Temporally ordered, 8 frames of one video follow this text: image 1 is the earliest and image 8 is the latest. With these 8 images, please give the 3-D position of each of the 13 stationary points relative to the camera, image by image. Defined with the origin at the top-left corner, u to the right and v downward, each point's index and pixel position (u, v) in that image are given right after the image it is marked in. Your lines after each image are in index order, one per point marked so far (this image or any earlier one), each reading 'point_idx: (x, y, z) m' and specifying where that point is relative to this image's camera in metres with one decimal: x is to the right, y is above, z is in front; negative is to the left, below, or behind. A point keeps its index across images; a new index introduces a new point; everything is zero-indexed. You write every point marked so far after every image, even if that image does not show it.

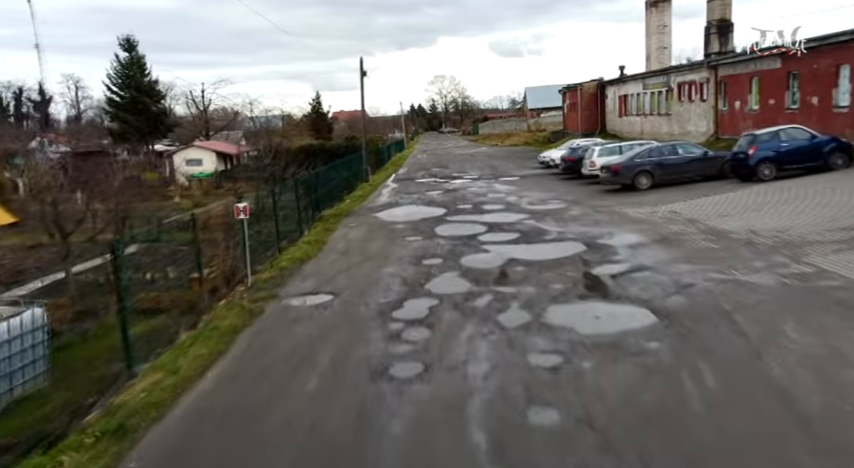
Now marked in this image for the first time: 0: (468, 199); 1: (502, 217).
0: (+1.4, +1.1, +19.6) m
1: (+2.0, +0.4, +15.6) m
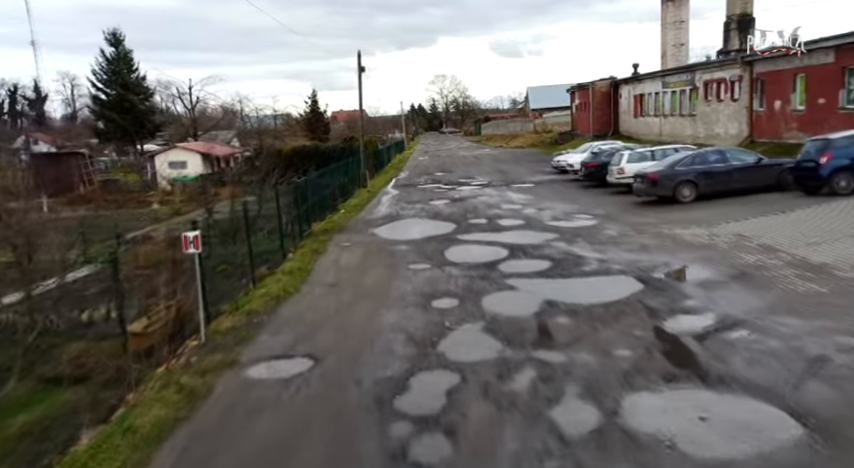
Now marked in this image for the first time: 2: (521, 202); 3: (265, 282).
0: (+1.5, +0.6, +17.1) m
1: (+2.2, -0.1, +13.1) m
2: (+2.9, +1.0, +18.3) m
3: (-2.9, -0.9, +10.6) m
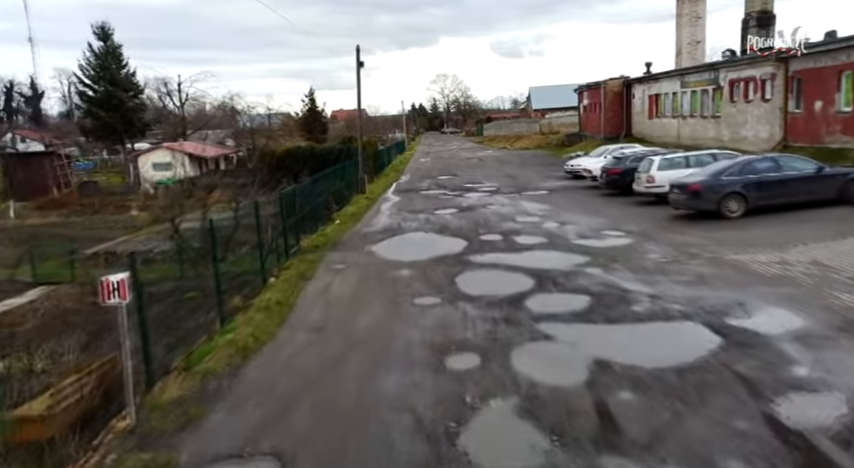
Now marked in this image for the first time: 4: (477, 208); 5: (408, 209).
0: (+1.7, +0.2, +15.0) m
1: (+2.3, -0.5, +11.1) m
2: (+3.0, +0.6, +16.3) m
3: (-2.8, -1.2, +8.5) m
4: (+1.5, +0.8, +18.2) m
5: (-0.6, +0.8, +18.9) m
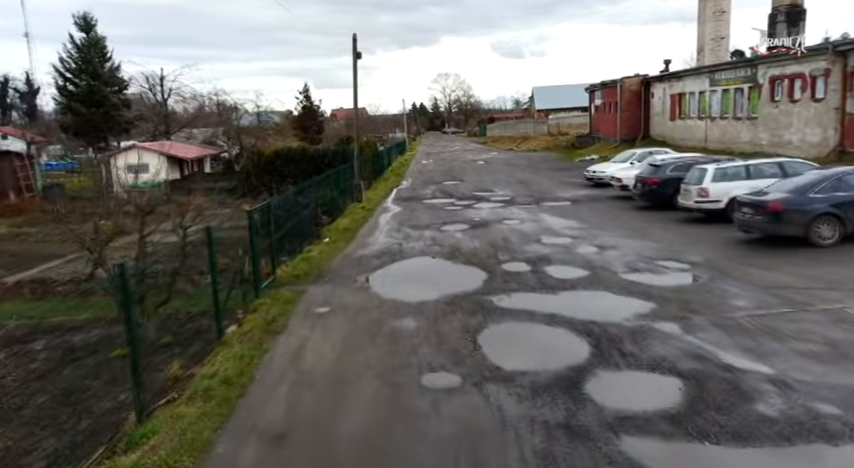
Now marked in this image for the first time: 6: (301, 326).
0: (+1.8, -0.3, +12.3) m
1: (+2.4, -1.0, +8.3) m
2: (+3.2, 0.0, +13.5) m
3: (-2.6, -1.7, +5.8) m
4: (+1.7, +0.3, +15.4) m
5: (-0.4, +0.3, +16.1) m
6: (-1.7, -1.2, +8.2) m
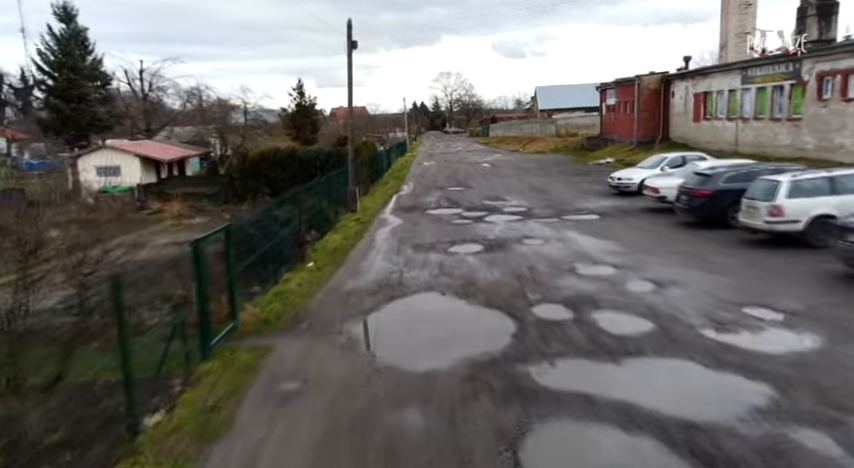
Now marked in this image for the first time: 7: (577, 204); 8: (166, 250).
0: (+1.9, -0.8, +9.7) m
1: (+2.6, -1.5, +5.7) m
2: (+3.3, -0.5, +10.9) m
3: (-2.5, -2.2, +3.2) m
4: (+1.8, -0.2, +12.8) m
5: (-0.3, -0.2, +13.5) m
6: (-1.6, -1.7, +5.6) m
7: (+4.6, +0.9, +18.4) m
8: (-6.8, -0.5, +15.7) m
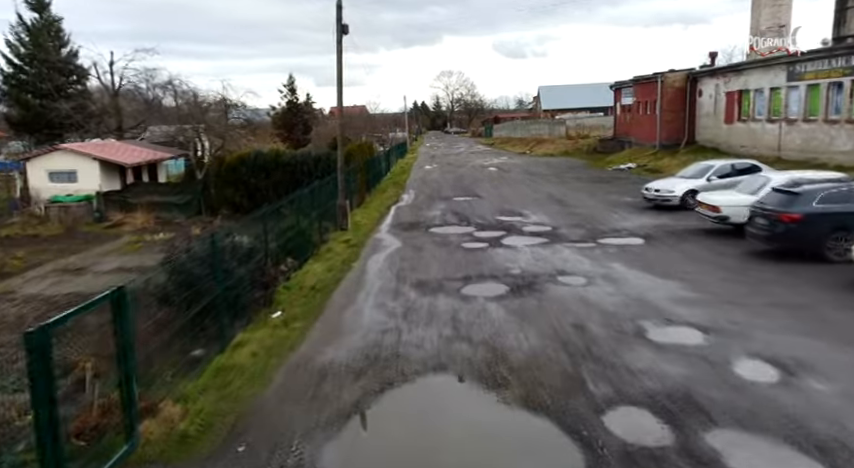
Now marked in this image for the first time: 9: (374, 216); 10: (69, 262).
0: (+2.0, -1.4, +6.6) m
1: (+2.7, -2.1, +2.7) m
2: (+3.4, -1.1, +7.9) m
3: (-2.4, -2.8, +0.1) m
4: (+1.9, -0.8, +9.8) m
5: (-0.2, -0.8, +10.5) m
6: (-1.5, -2.3, +2.6) m
7: (+4.7, +0.3, +15.3) m
8: (-6.7, -1.0, +12.7) m
9: (-1.6, +0.6, +17.7) m
10: (-8.7, -0.7, +14.6) m
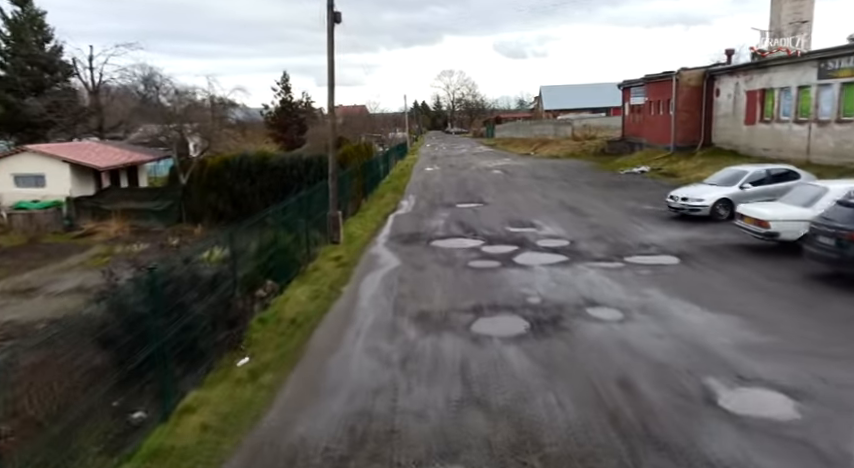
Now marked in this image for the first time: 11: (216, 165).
0: (+2.1, -1.7, +4.9) m
1: (+2.7, -2.4, +0.9) m
2: (+3.5, -1.4, +6.2) m
3: (-2.4, -3.1, -1.6) m
4: (+2.0, -1.1, +8.1) m
5: (-0.1, -1.1, +8.8) m
6: (-1.5, -2.6, +0.9) m
7: (+4.8, 0.0, +13.6) m
8: (-6.7, -1.3, +11.0) m
9: (-1.5, +0.2, +16.0) m
10: (-8.7, -1.0, +12.8) m
11: (-6.8, +2.2, +19.4) m
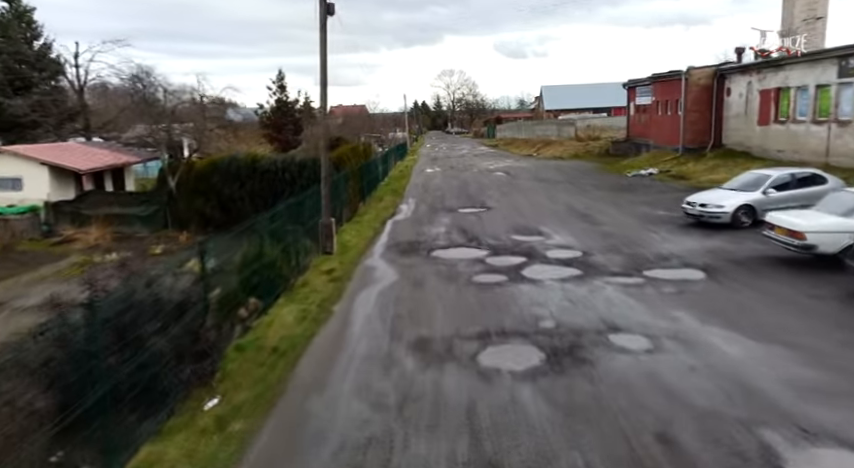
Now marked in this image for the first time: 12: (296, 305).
0: (+2.1, -1.9, +3.9) m
1: (+2.7, -2.6, -0.1) m
2: (+3.5, -1.6, +5.1) m
3: (-2.4, -3.3, -2.6) m
4: (+2.0, -1.3, +7.0) m
5: (-0.1, -1.3, +7.8) m
6: (-1.5, -2.8, -0.2) m
7: (+4.8, -0.2, +12.6) m
8: (-6.7, -1.5, +9.9) m
9: (-1.5, 0.0, +15.0) m
10: (-8.7, -1.2, +11.8) m
11: (-6.8, +2.0, +18.4) m
12: (-2.1, -1.1, +9.5) m
